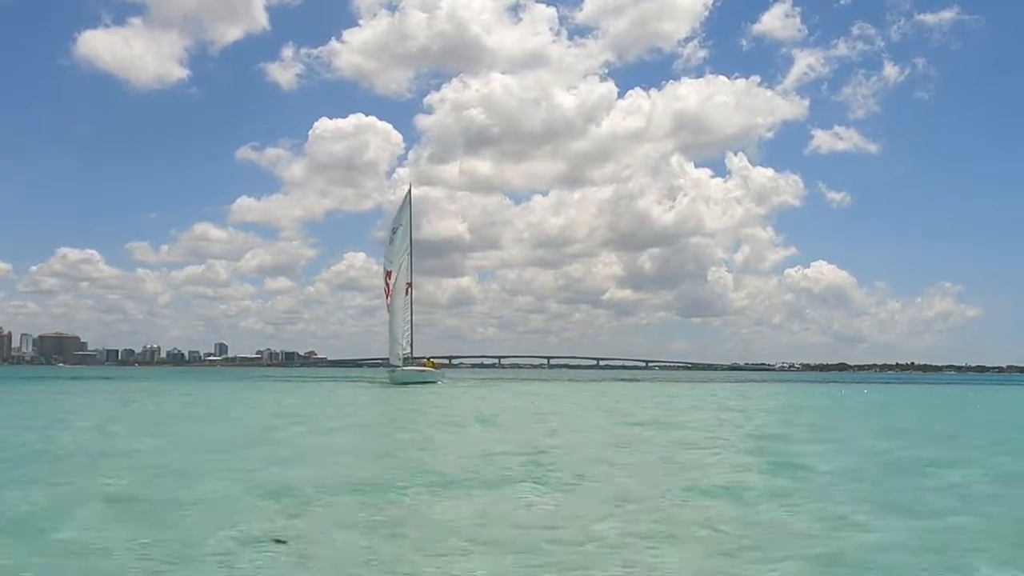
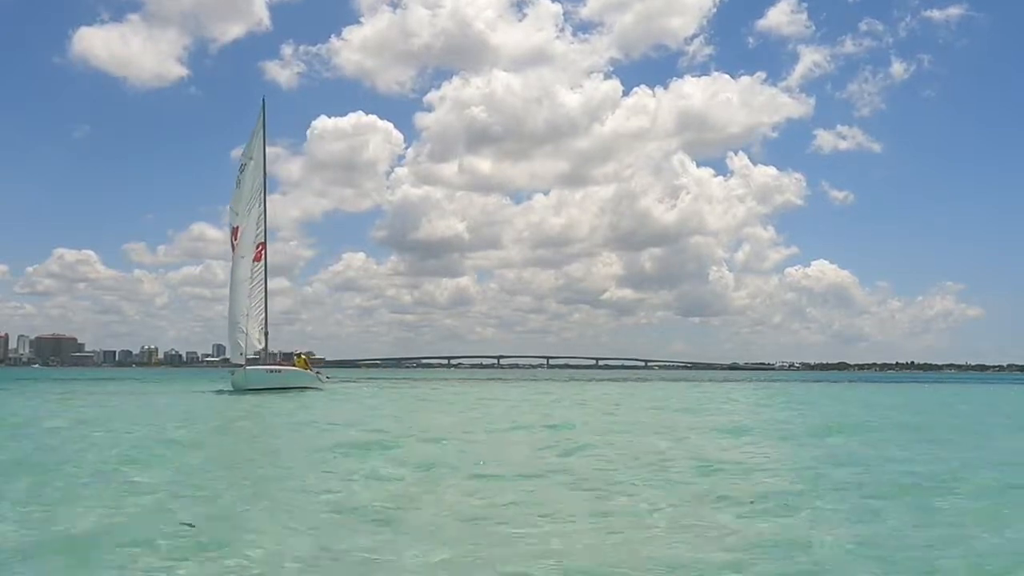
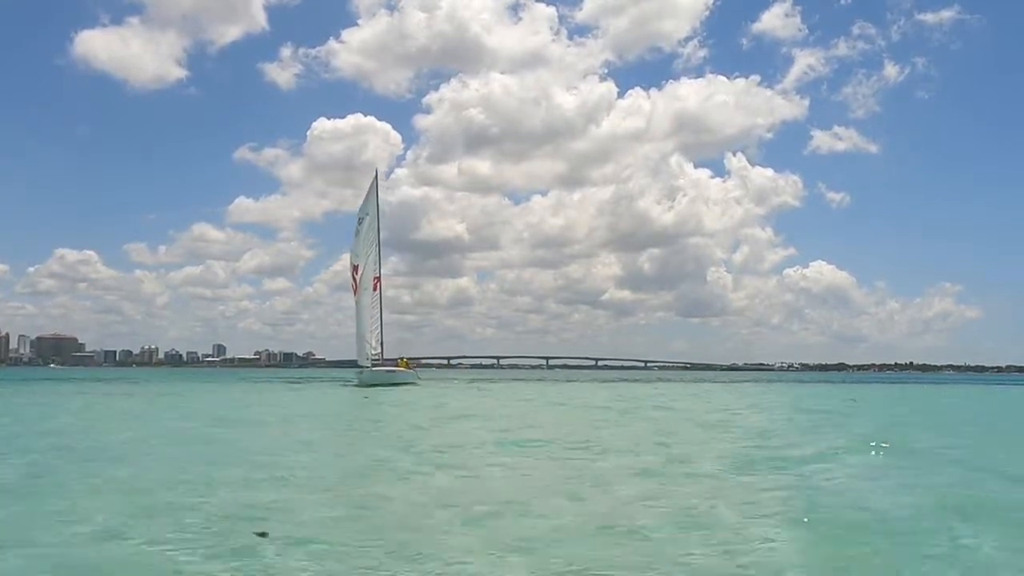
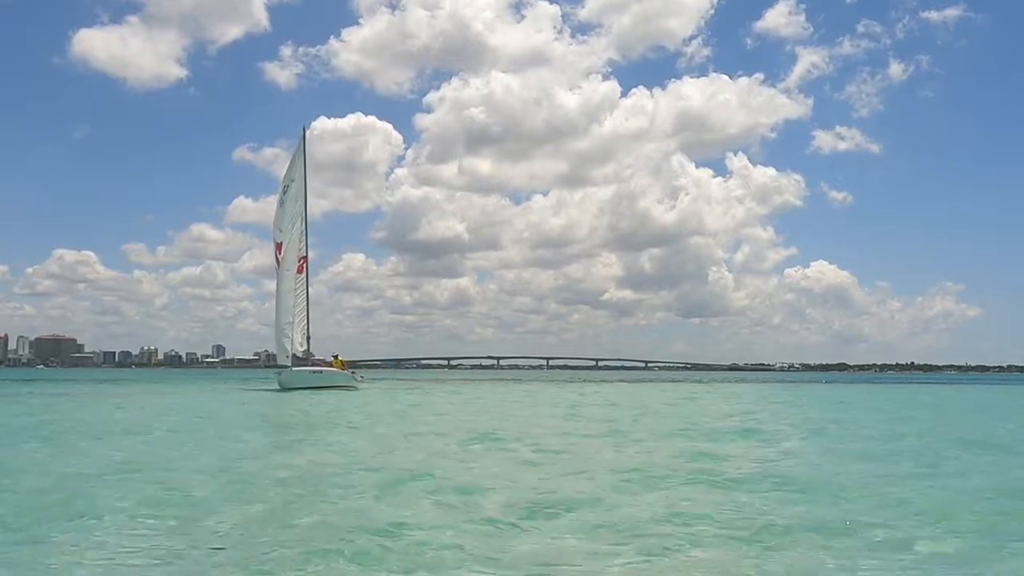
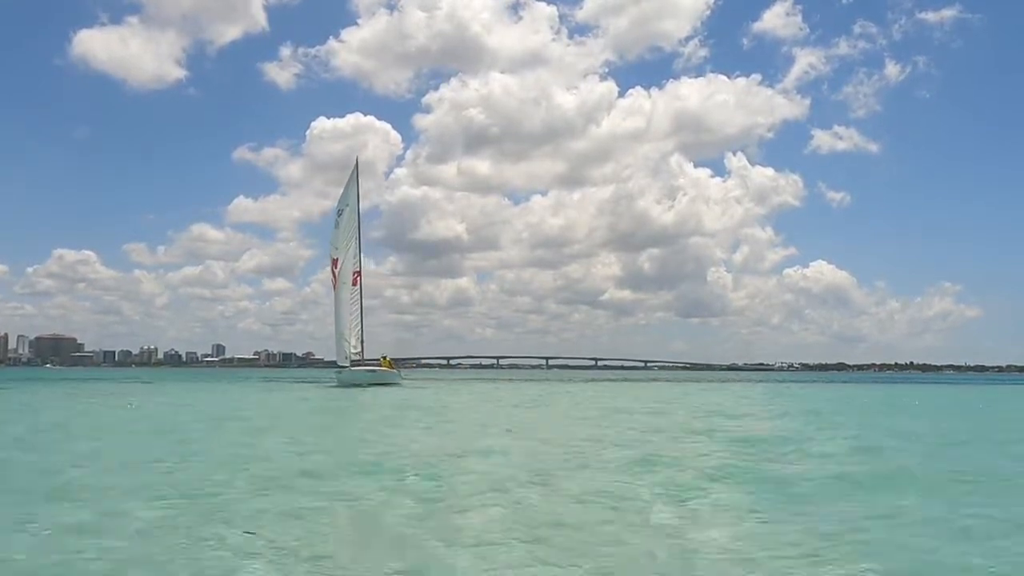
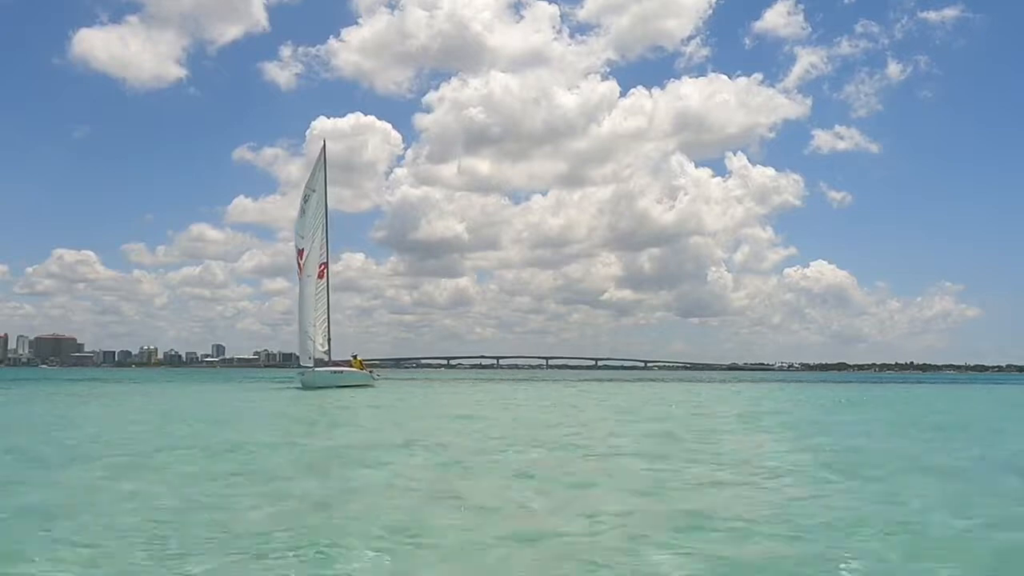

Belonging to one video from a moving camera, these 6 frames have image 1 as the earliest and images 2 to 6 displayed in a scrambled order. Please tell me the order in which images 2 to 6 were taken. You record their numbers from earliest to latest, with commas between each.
3, 5, 6, 4, 2
